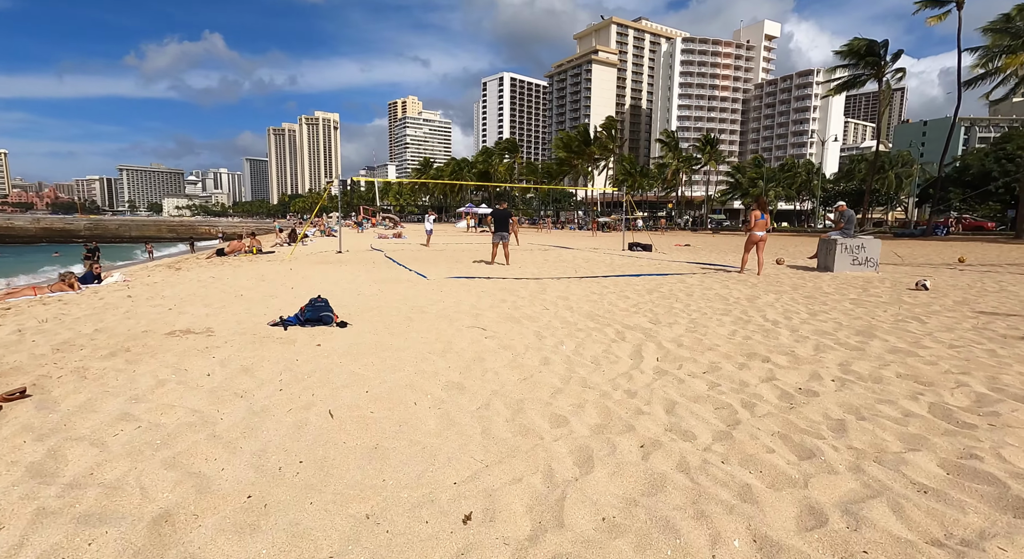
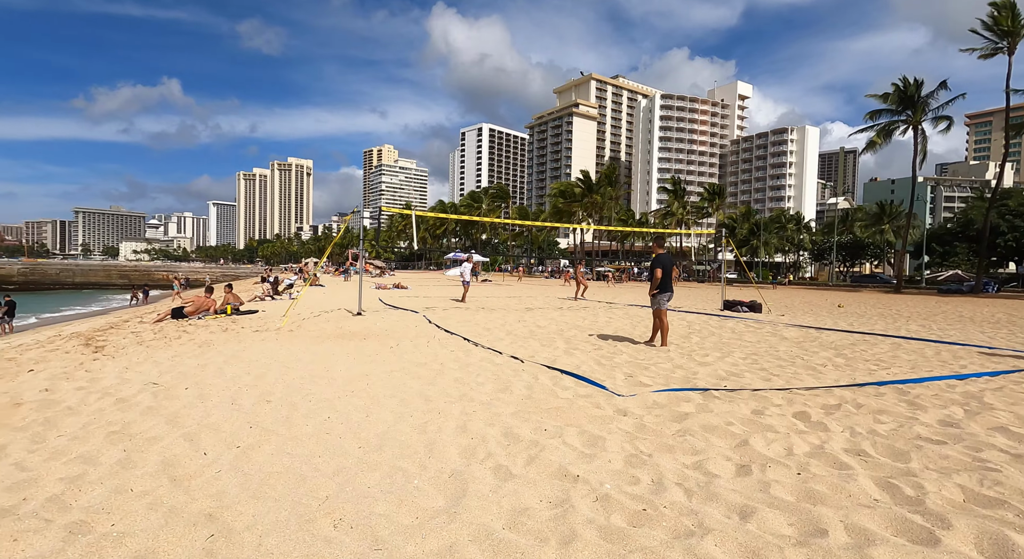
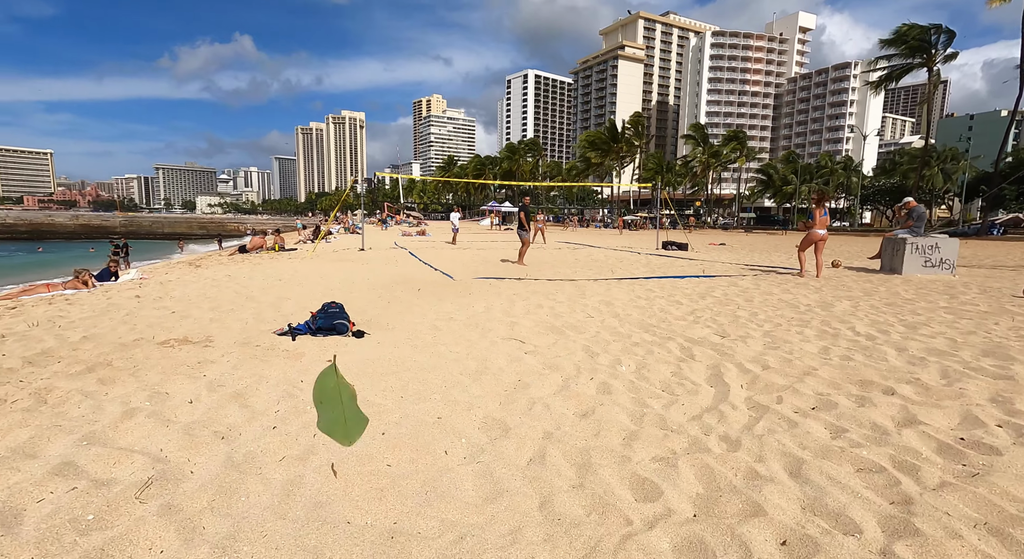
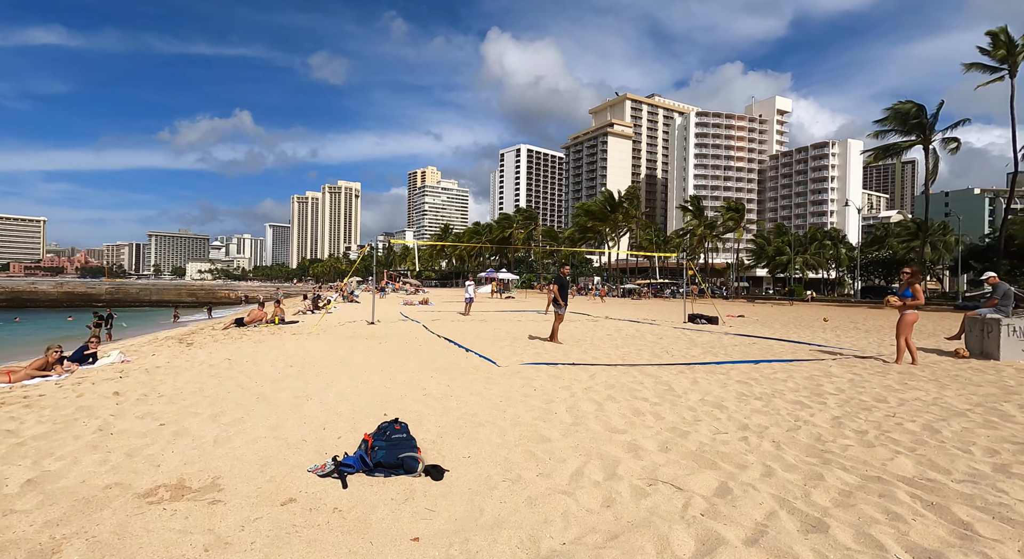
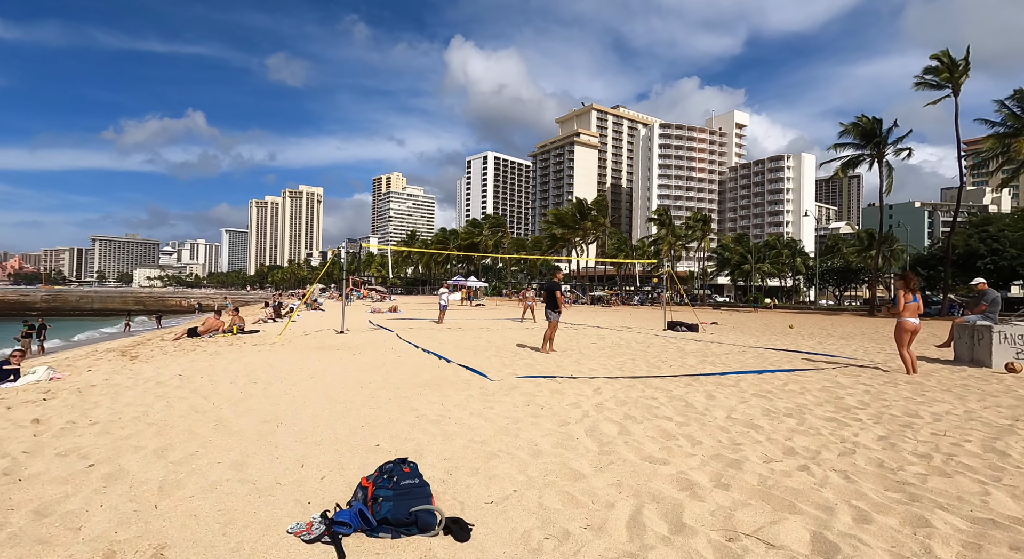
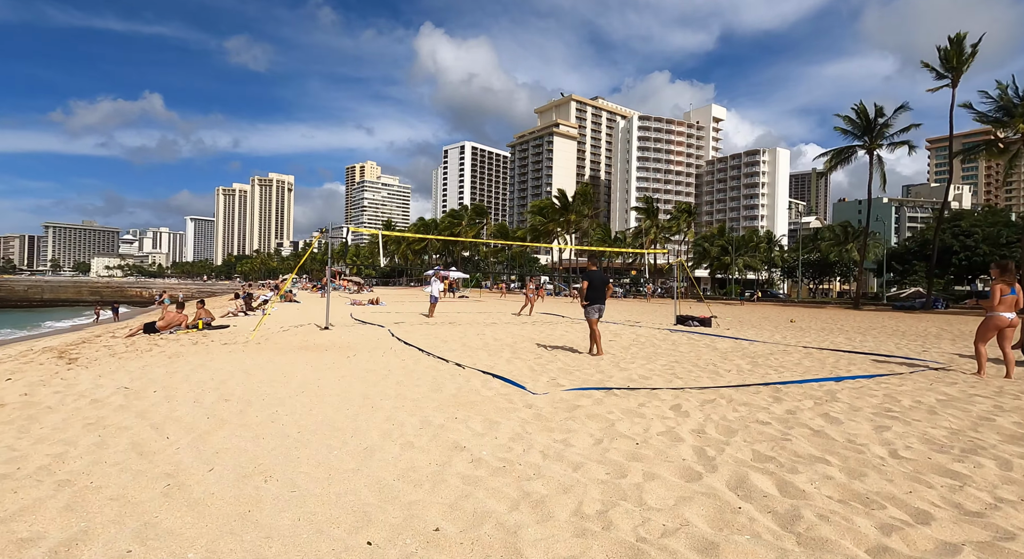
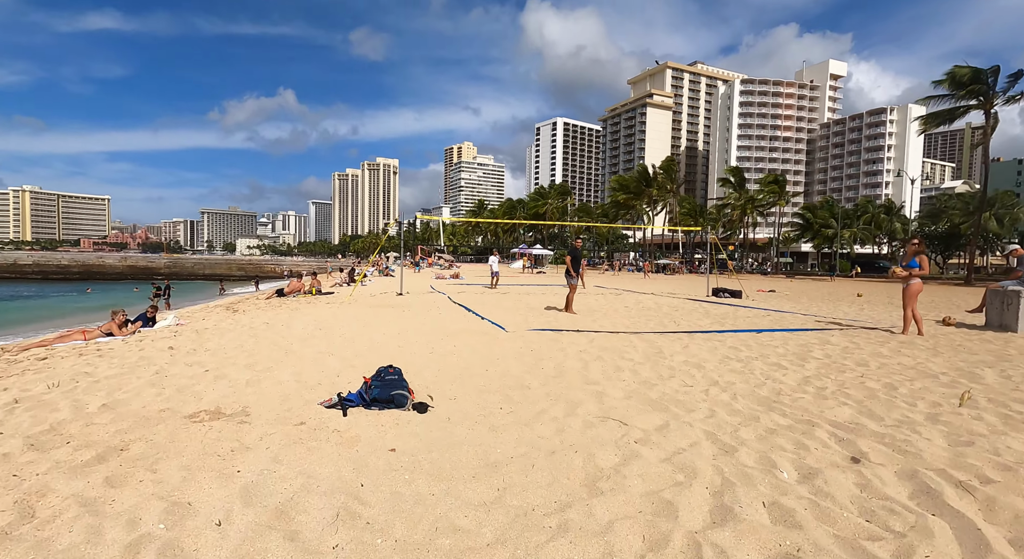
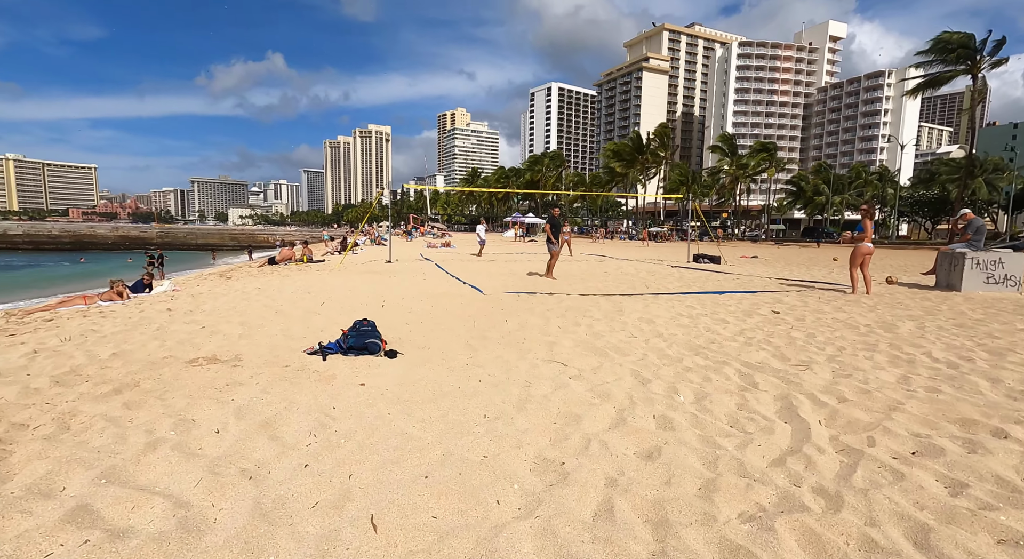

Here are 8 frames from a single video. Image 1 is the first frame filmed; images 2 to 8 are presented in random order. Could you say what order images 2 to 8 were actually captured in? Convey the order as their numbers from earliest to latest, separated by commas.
3, 8, 7, 4, 5, 6, 2
